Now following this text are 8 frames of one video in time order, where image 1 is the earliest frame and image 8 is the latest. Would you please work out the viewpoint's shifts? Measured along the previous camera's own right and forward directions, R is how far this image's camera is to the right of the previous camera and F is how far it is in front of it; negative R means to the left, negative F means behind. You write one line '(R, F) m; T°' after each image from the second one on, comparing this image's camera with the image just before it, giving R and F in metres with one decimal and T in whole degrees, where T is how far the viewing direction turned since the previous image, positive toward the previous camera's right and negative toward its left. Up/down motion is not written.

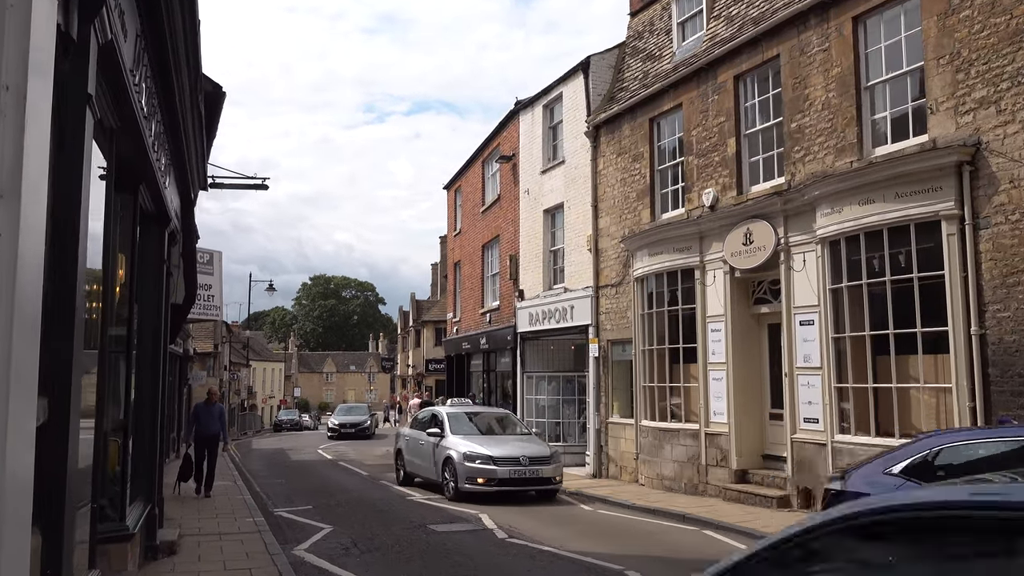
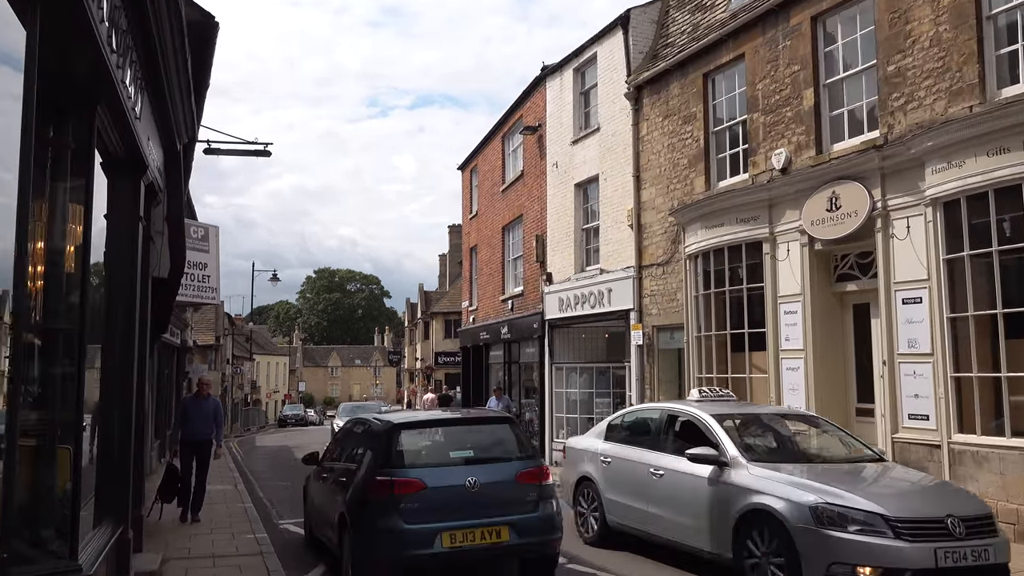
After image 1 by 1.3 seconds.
(-0.5, +1.8) m; 0°
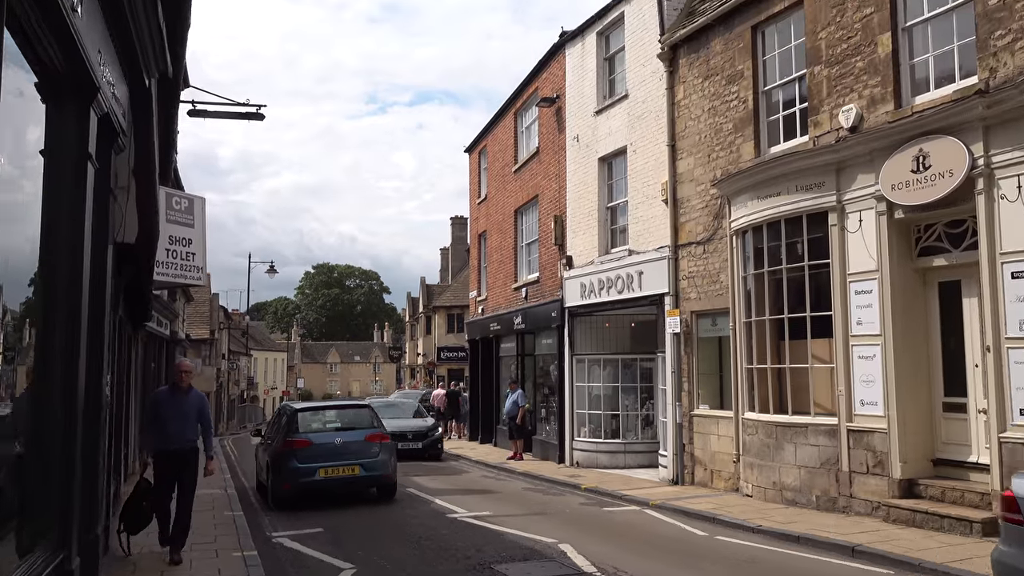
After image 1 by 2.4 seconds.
(-0.4, +1.5) m; 0°
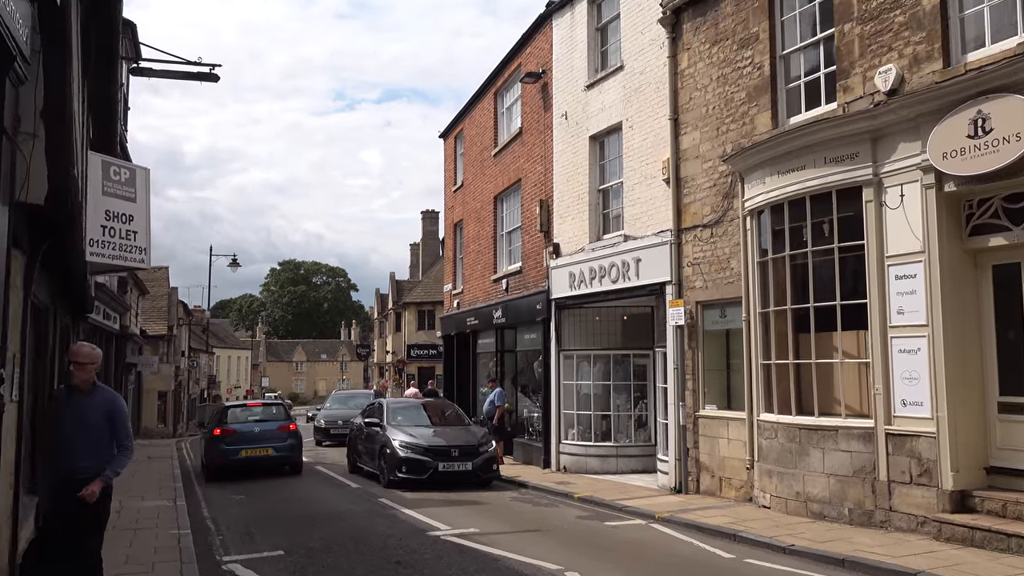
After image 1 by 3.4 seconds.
(-0.2, +1.3) m; +2°
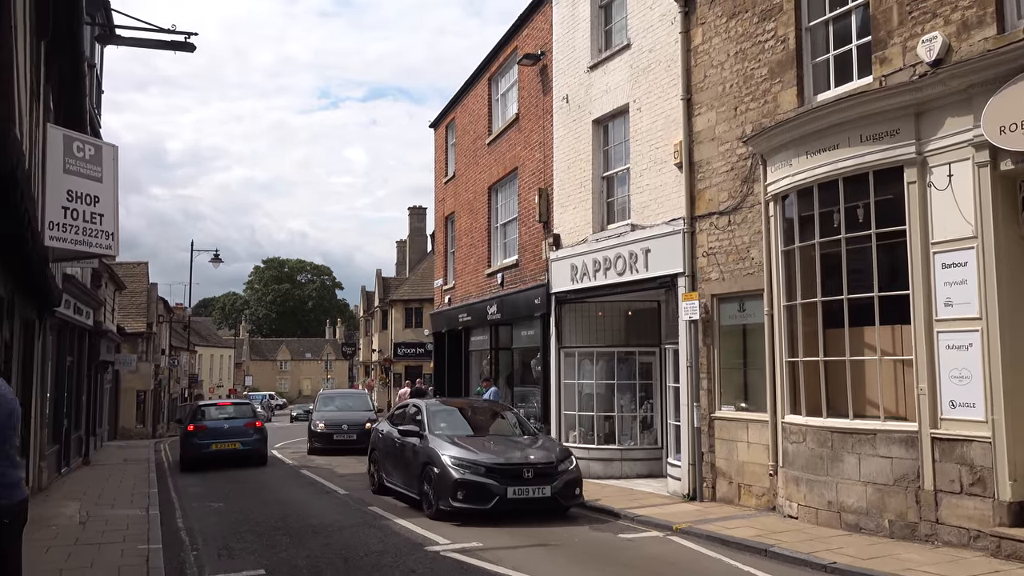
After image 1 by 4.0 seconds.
(-0.2, +0.9) m; +1°
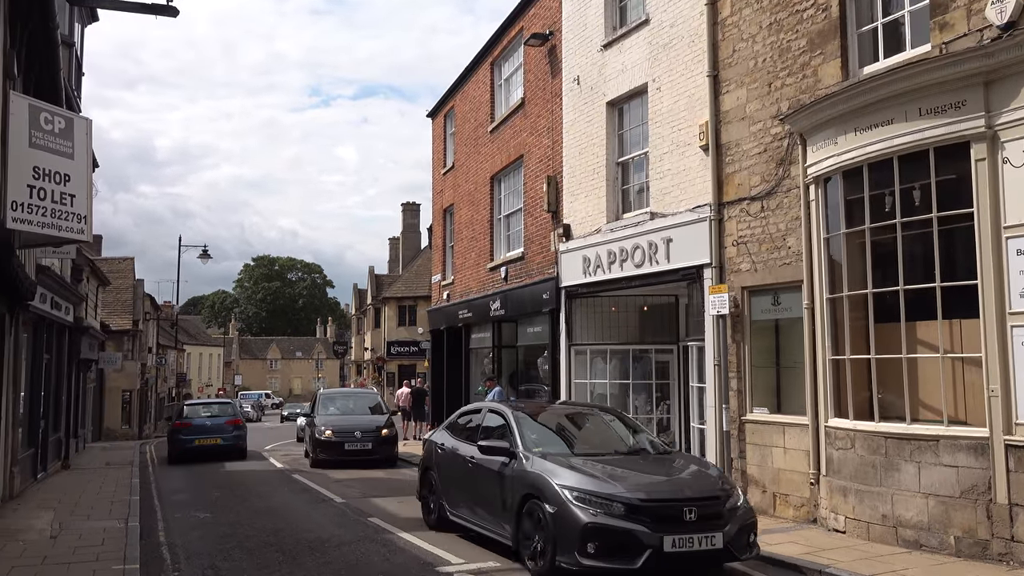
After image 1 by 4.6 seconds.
(-0.3, +0.9) m; +1°
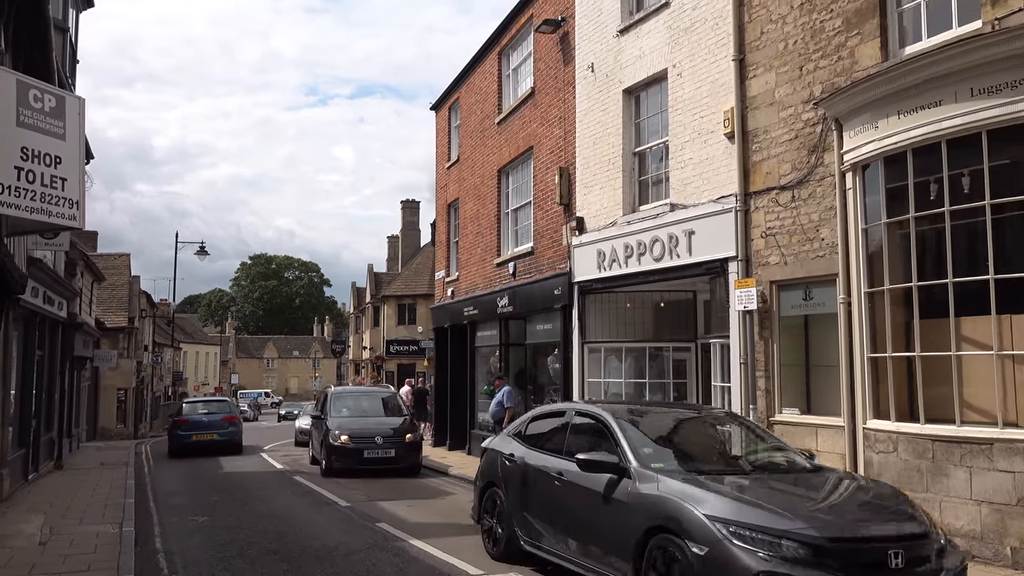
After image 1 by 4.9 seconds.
(-0.2, +0.5) m; 0°
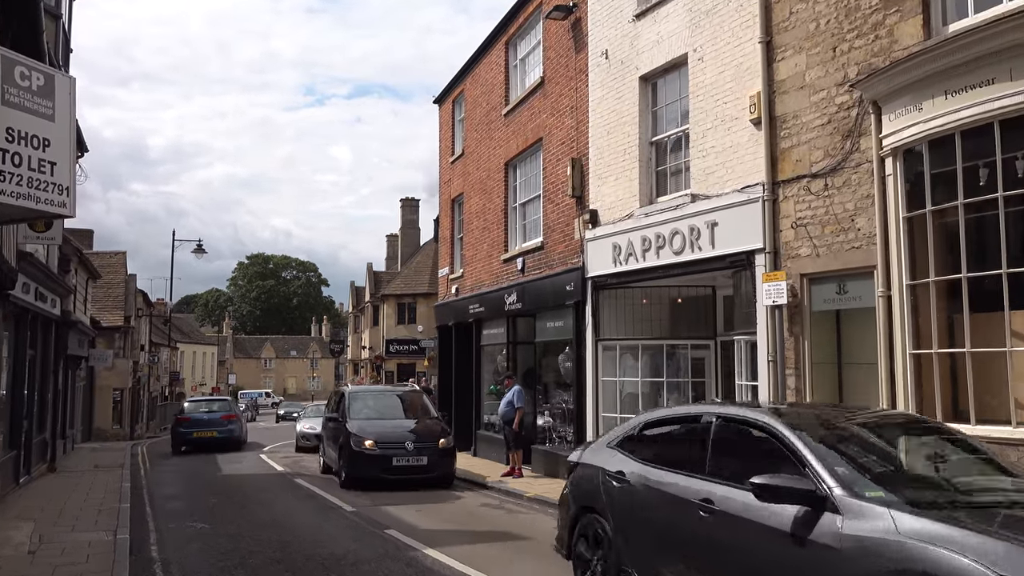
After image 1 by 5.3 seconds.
(-0.2, +0.5) m; 0°
